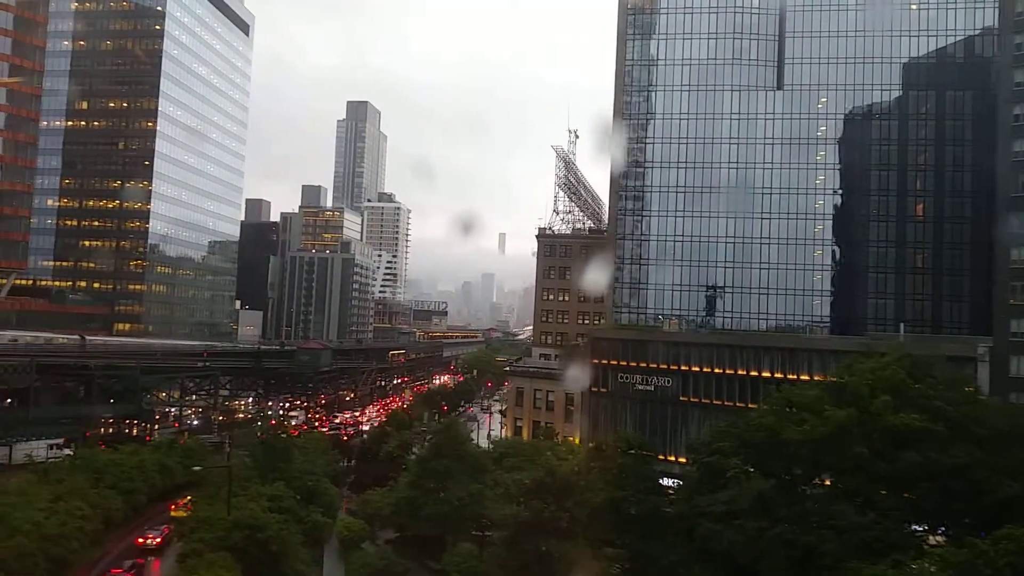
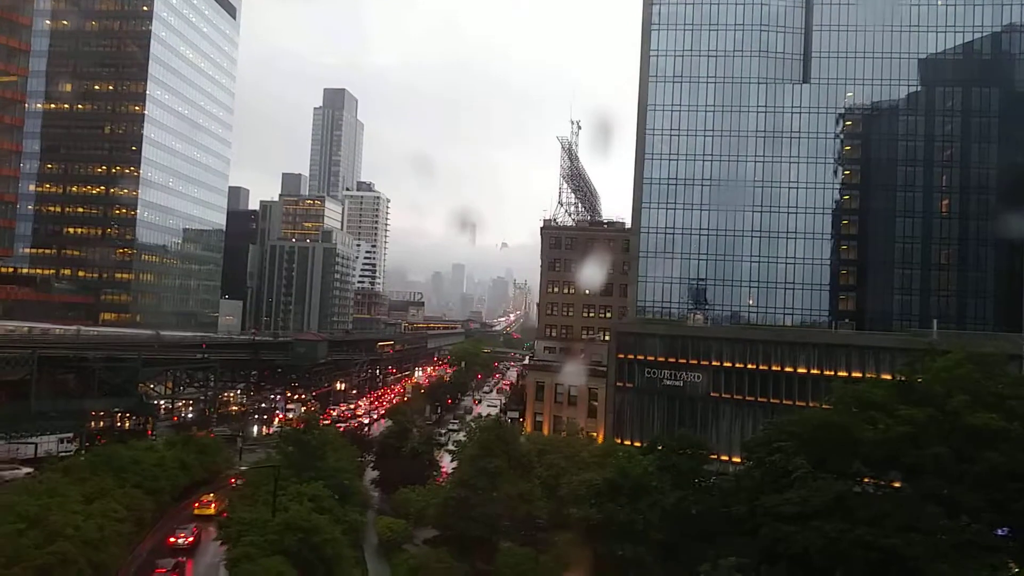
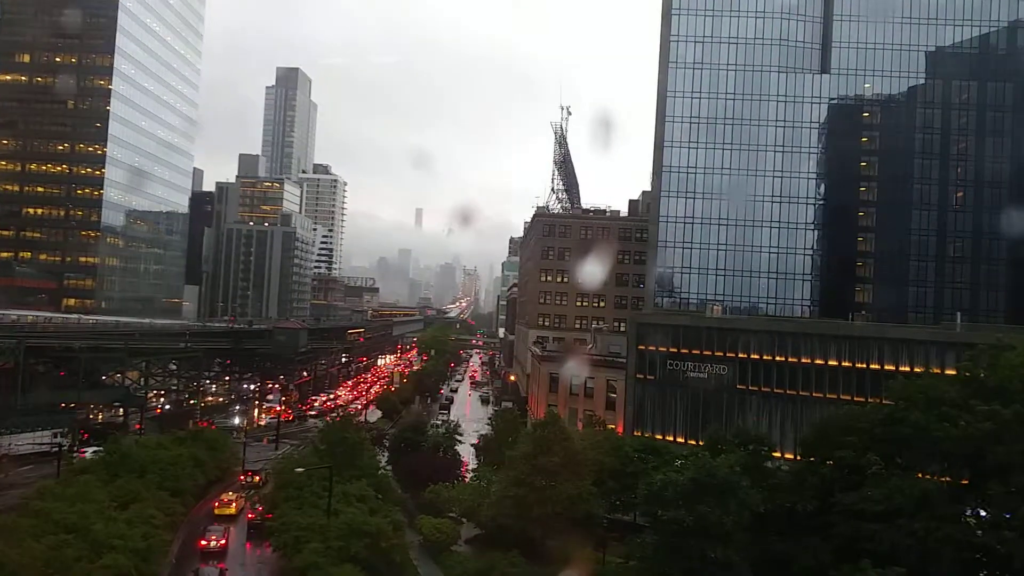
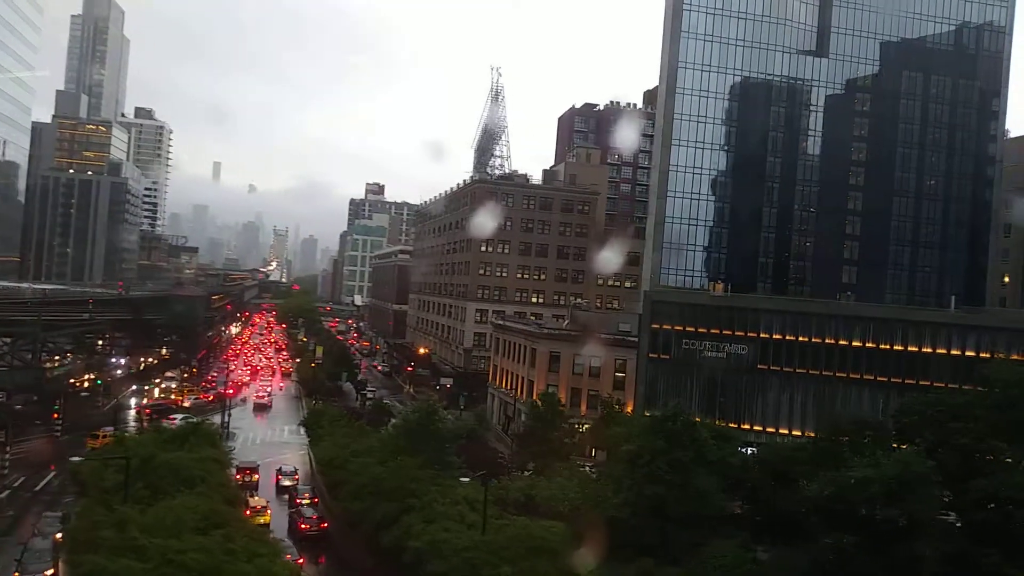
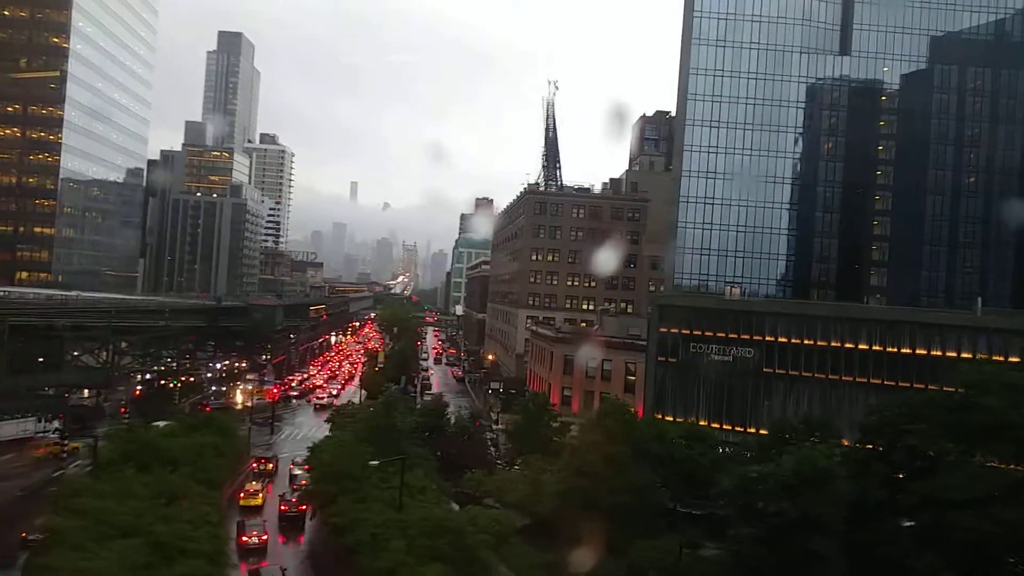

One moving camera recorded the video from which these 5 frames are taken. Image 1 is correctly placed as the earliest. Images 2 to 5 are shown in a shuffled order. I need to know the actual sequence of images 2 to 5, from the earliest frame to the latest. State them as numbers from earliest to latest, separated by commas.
2, 3, 5, 4
